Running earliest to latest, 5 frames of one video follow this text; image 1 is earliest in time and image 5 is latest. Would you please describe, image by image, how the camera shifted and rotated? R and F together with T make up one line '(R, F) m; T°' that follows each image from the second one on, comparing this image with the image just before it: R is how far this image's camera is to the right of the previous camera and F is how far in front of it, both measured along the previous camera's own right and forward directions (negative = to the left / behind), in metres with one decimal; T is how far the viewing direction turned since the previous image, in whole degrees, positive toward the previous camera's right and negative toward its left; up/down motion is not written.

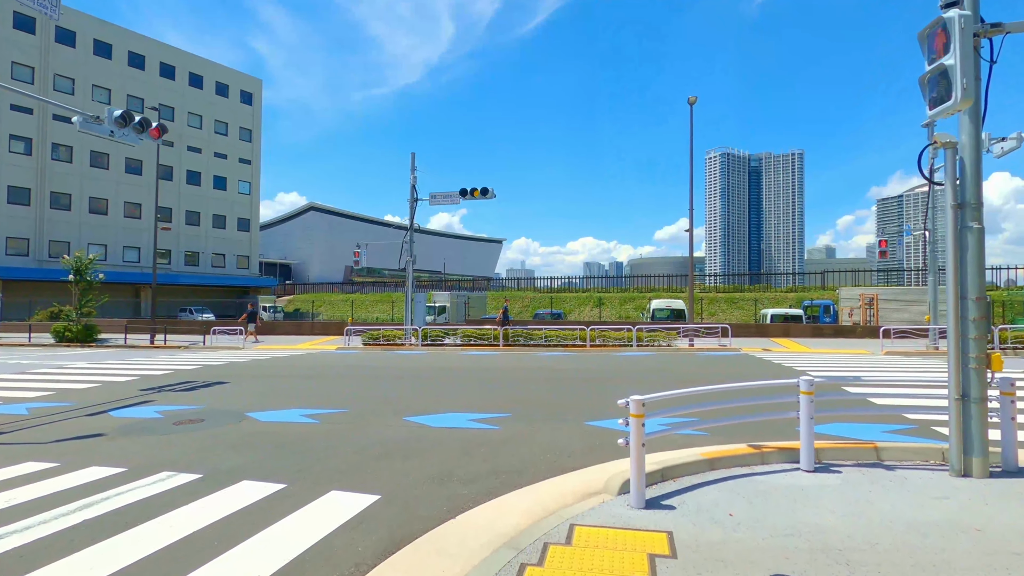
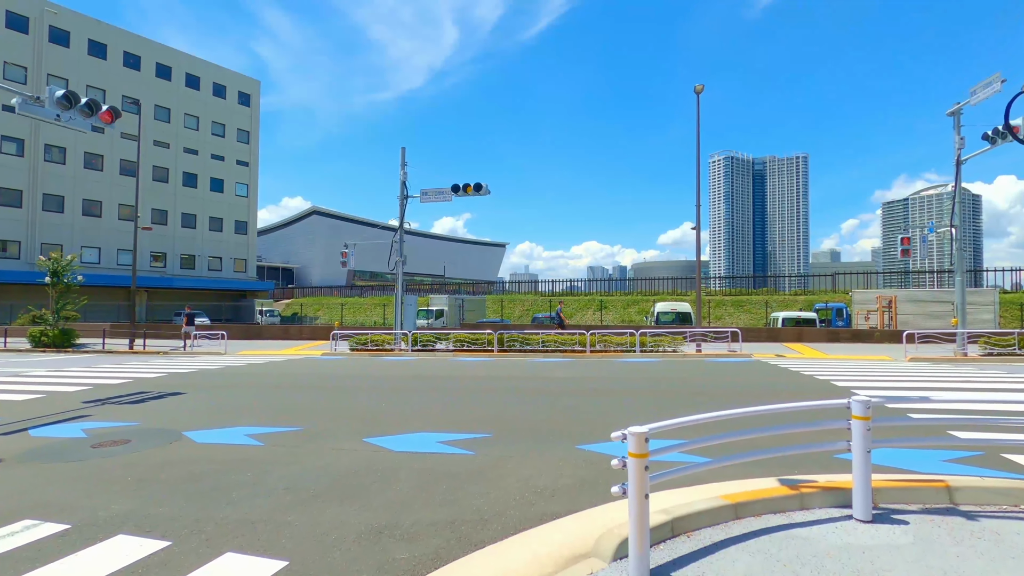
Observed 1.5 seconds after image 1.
(+0.3, +1.3) m; 0°
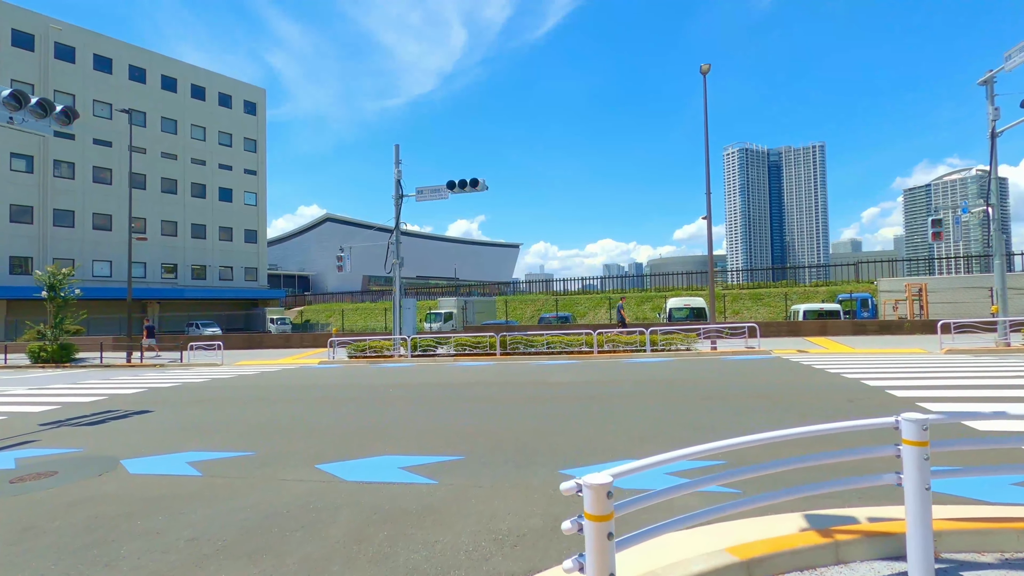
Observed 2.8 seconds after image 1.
(+0.5, +1.0) m; -2°
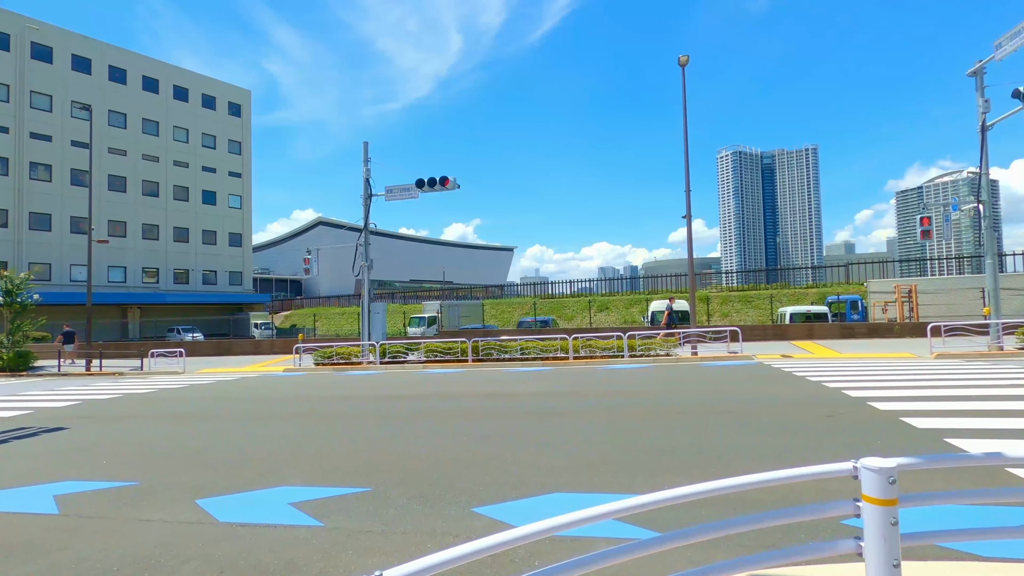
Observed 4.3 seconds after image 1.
(+0.8, +0.9) m; 0°
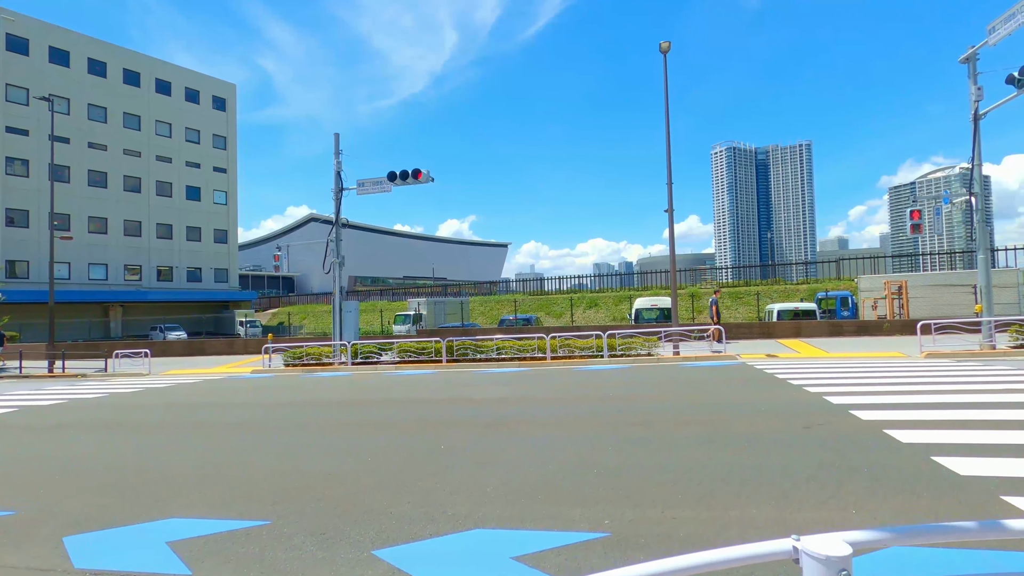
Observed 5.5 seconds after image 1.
(+0.6, +0.7) m; +1°
